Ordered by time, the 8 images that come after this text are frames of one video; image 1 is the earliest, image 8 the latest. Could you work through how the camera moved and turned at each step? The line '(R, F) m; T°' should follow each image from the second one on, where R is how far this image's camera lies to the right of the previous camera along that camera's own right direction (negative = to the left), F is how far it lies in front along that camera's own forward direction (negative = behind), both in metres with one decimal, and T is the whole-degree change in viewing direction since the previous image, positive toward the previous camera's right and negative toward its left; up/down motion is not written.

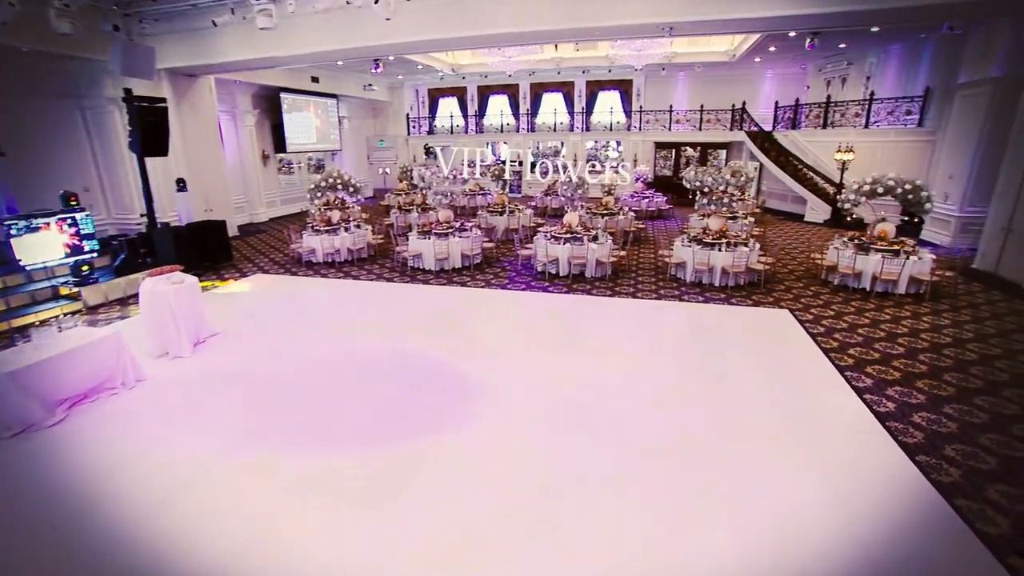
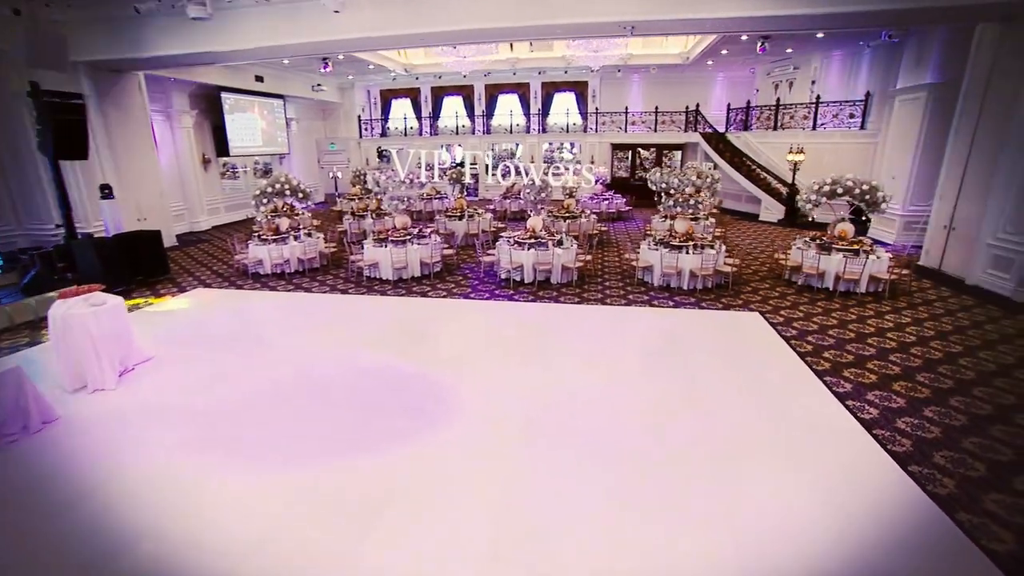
(-0.1, +0.4) m; +4°
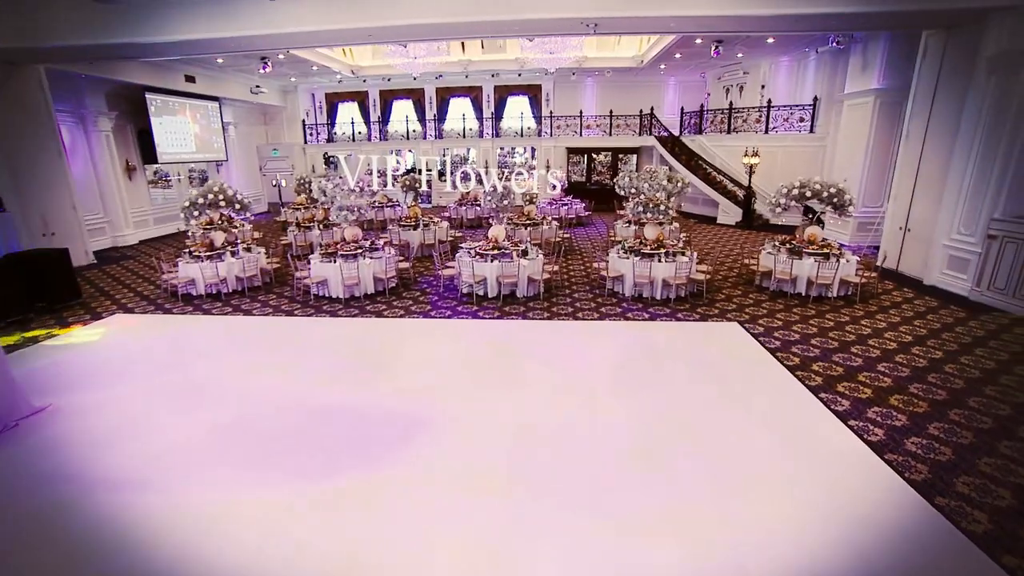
(-0.1, +0.6) m; +4°
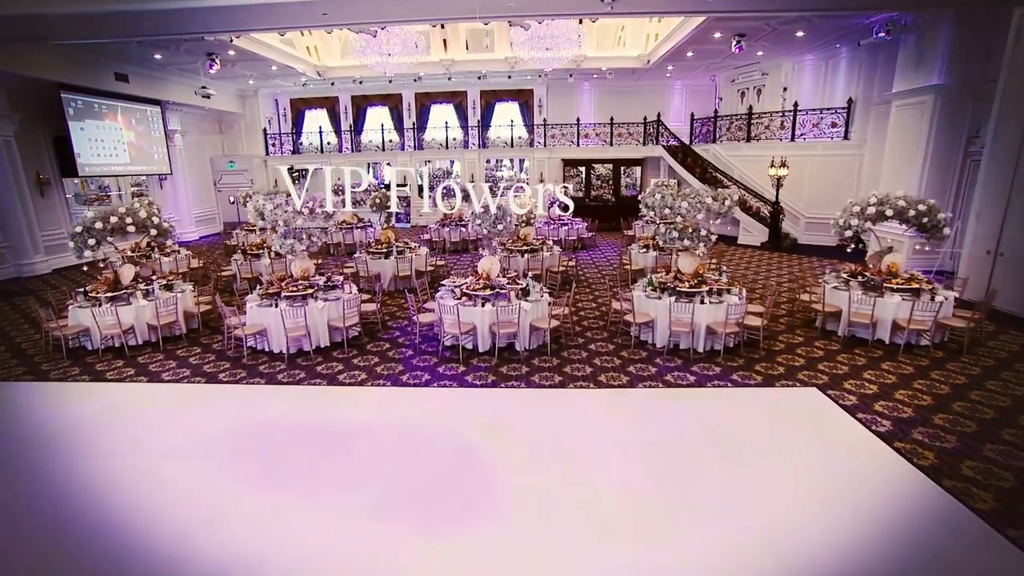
(-0.1, +2.0) m; +1°
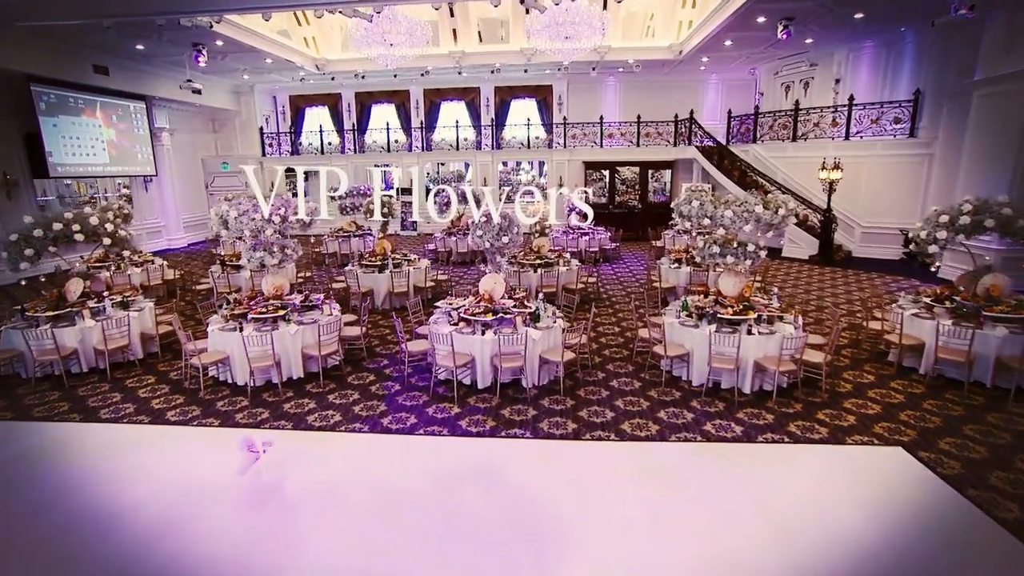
(+0.2, +1.2) m; -2°
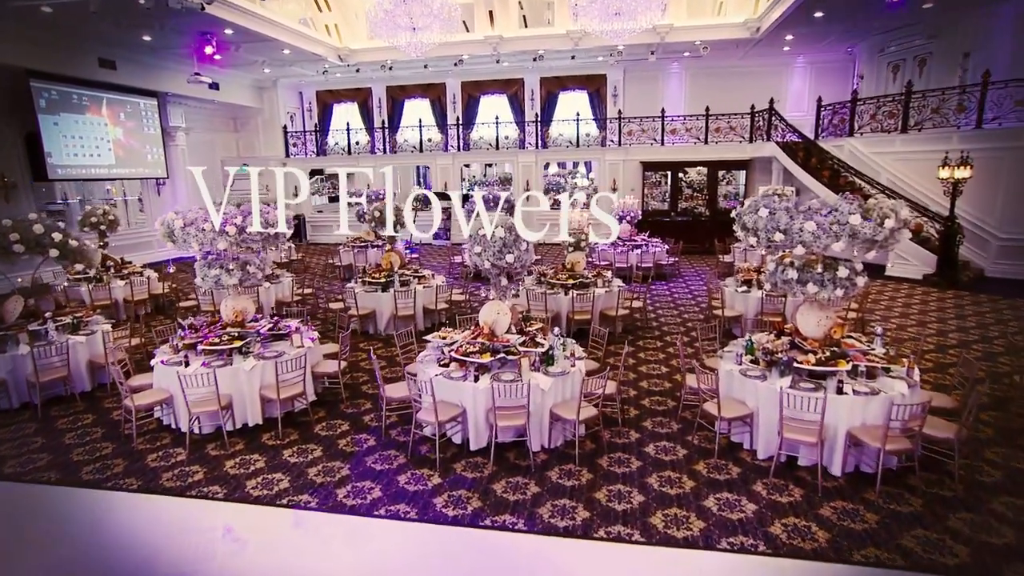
(+0.6, +1.5) m; -7°
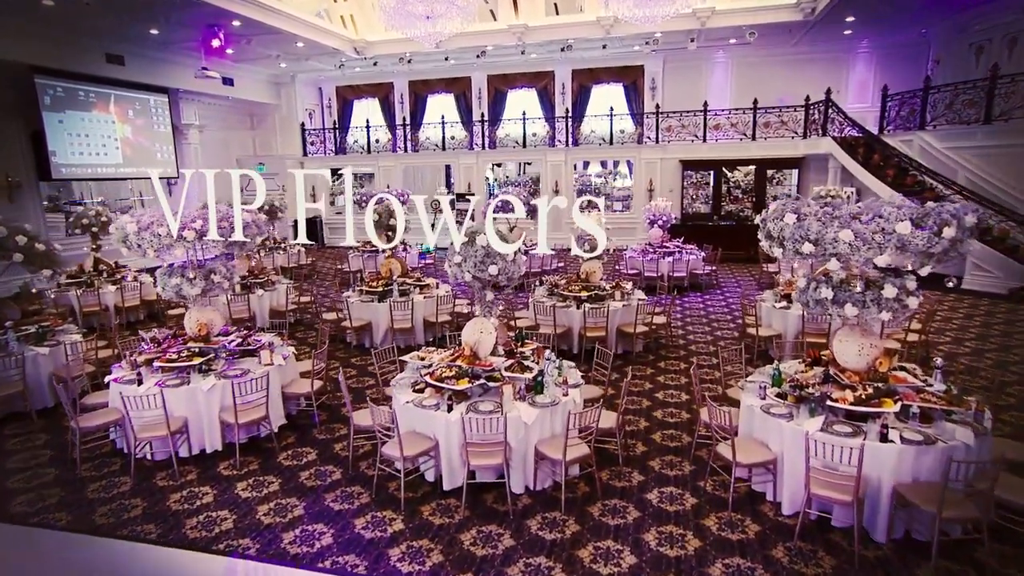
(+0.5, +0.7) m; -5°
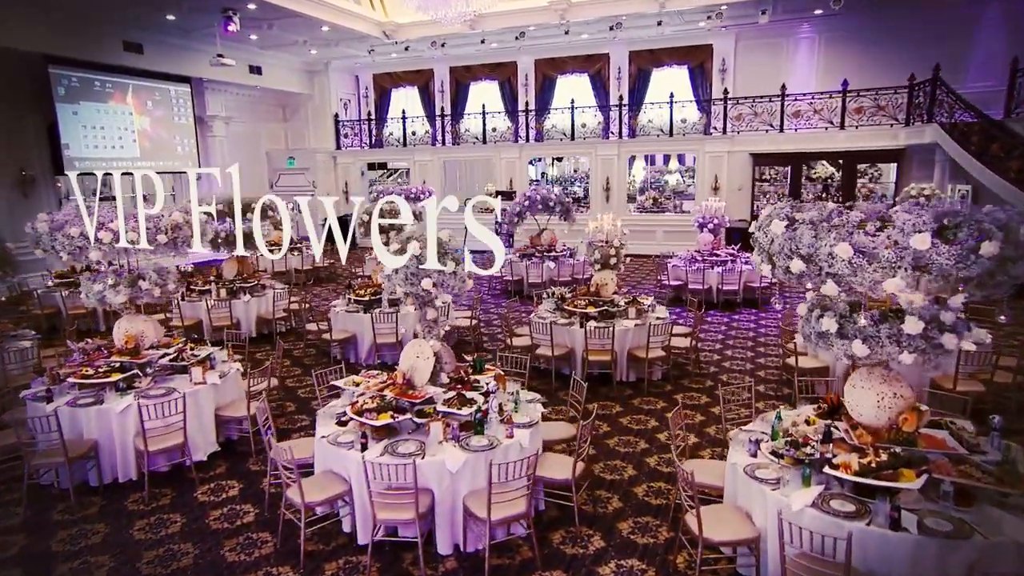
(+0.9, +1.0) m; -9°
